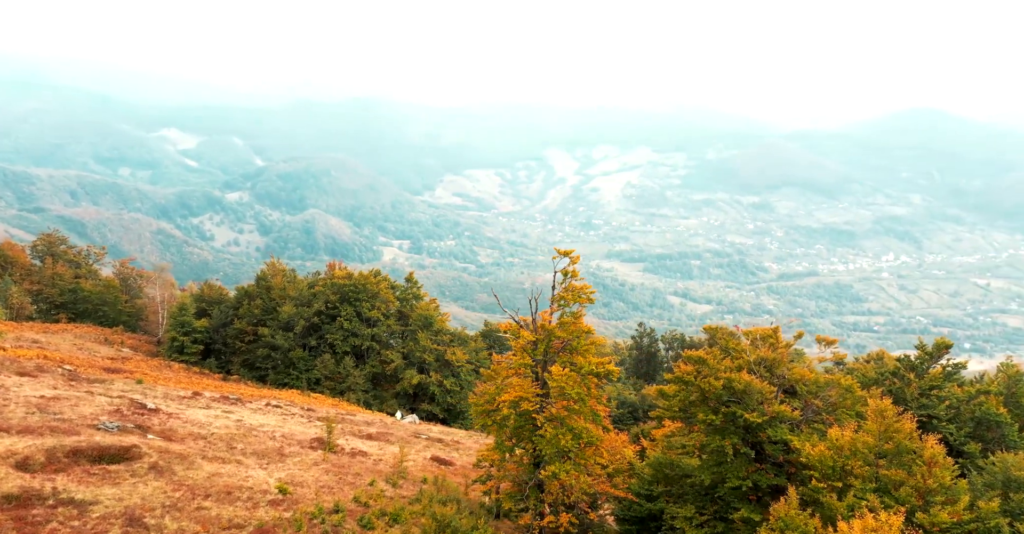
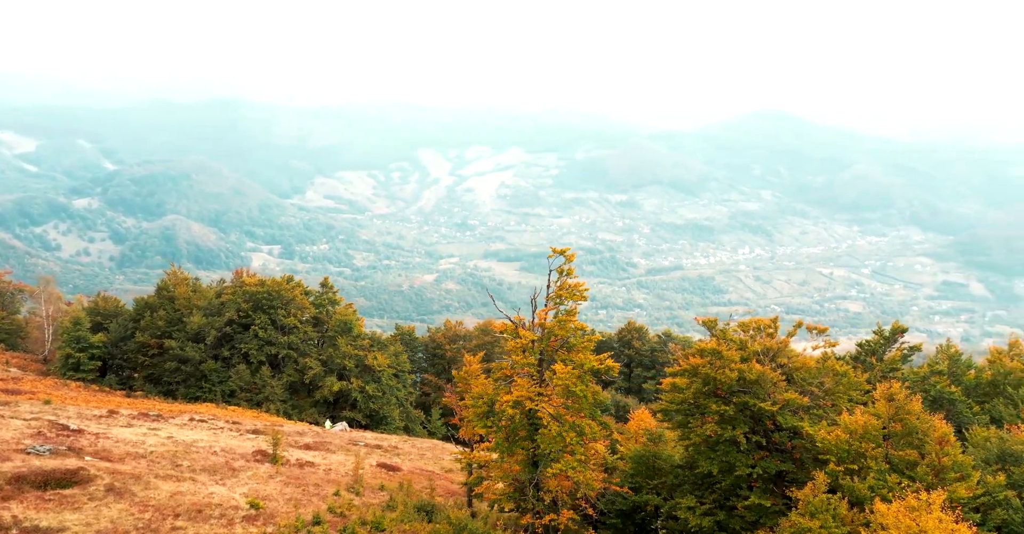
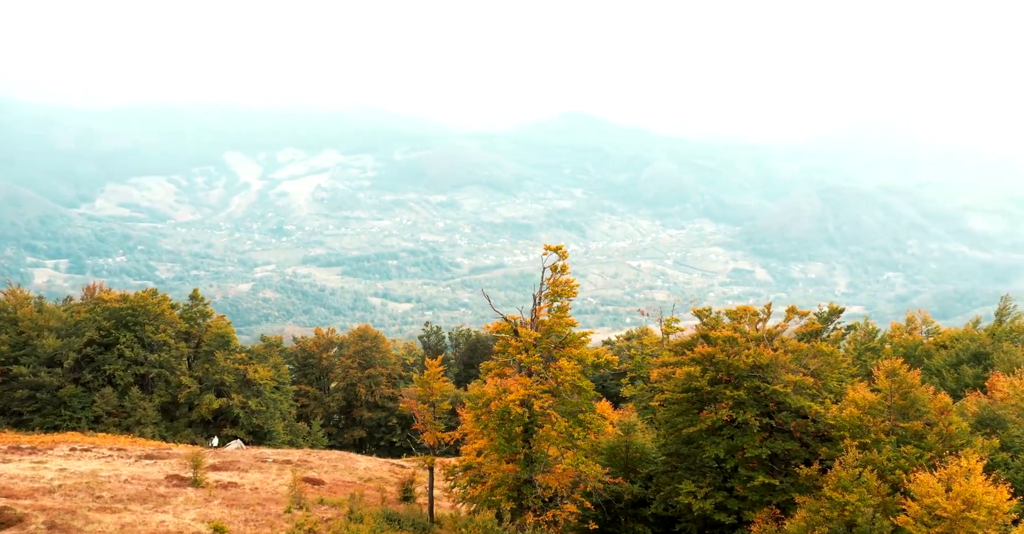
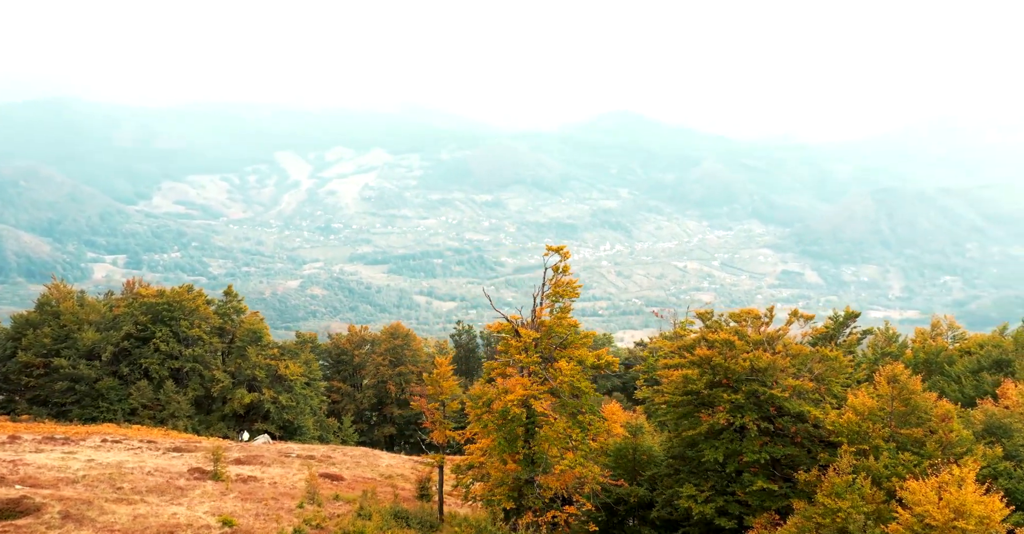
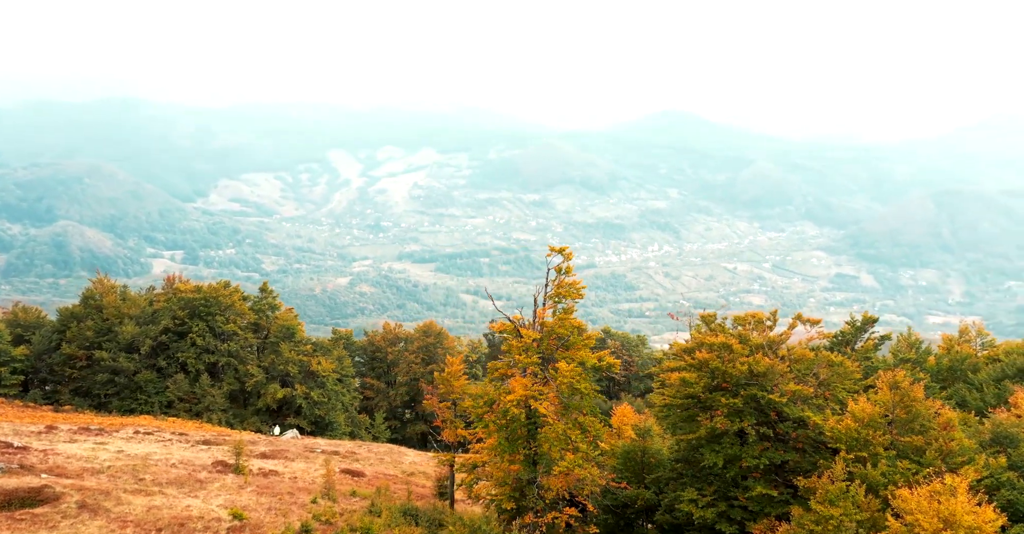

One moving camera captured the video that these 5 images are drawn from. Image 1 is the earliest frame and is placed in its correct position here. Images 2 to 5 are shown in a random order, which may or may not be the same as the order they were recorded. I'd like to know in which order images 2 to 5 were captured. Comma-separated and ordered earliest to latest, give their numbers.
2, 5, 4, 3
